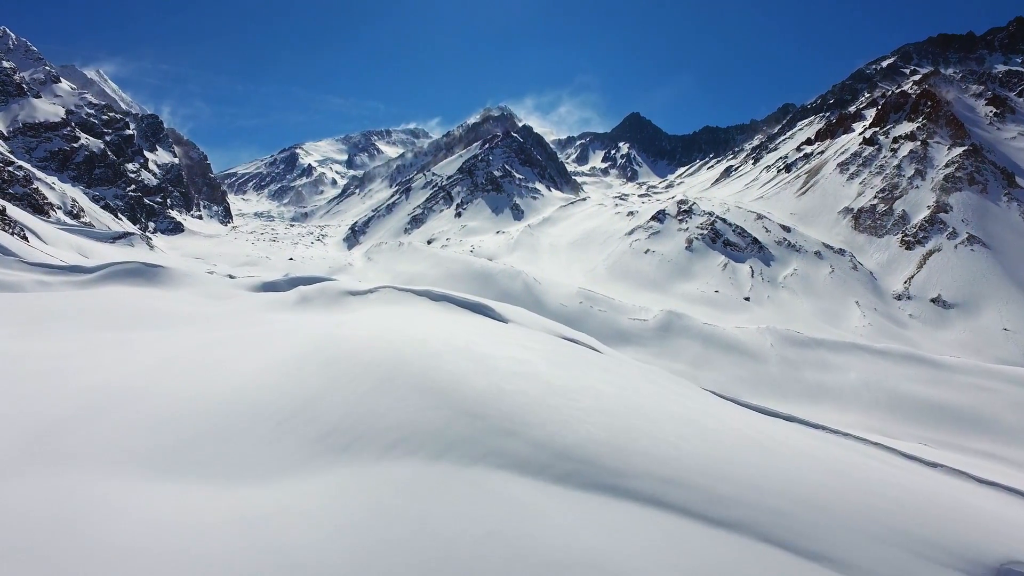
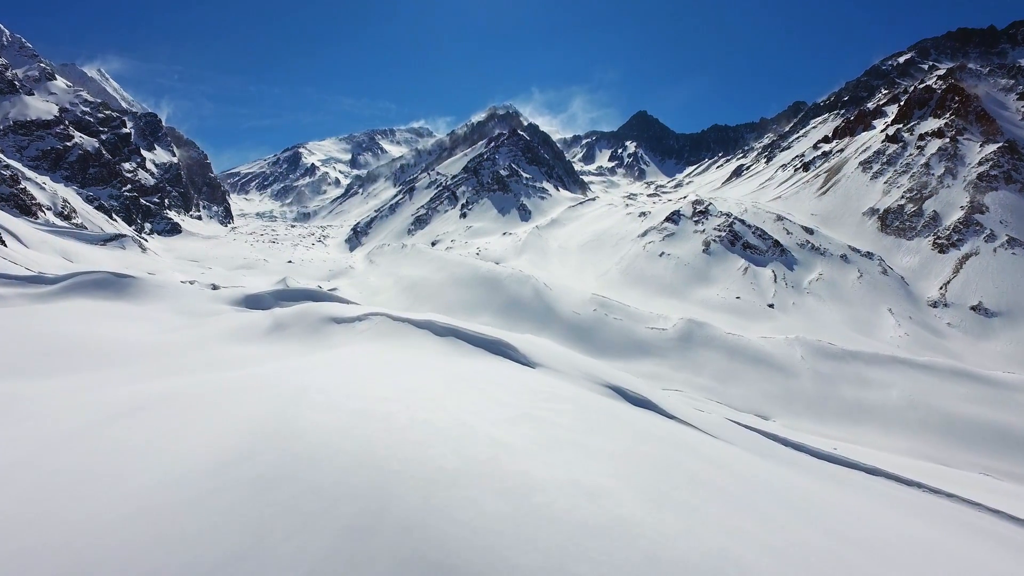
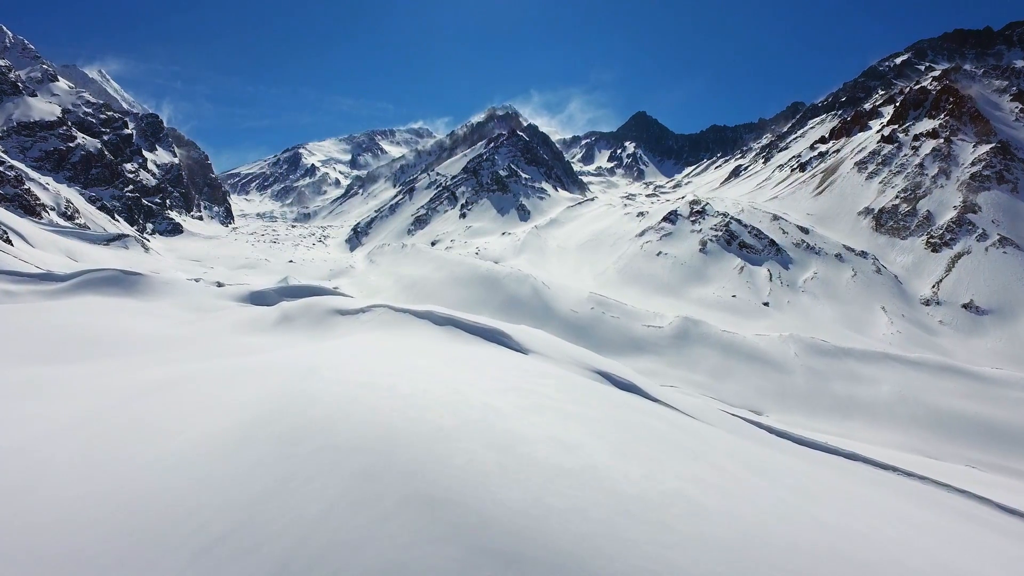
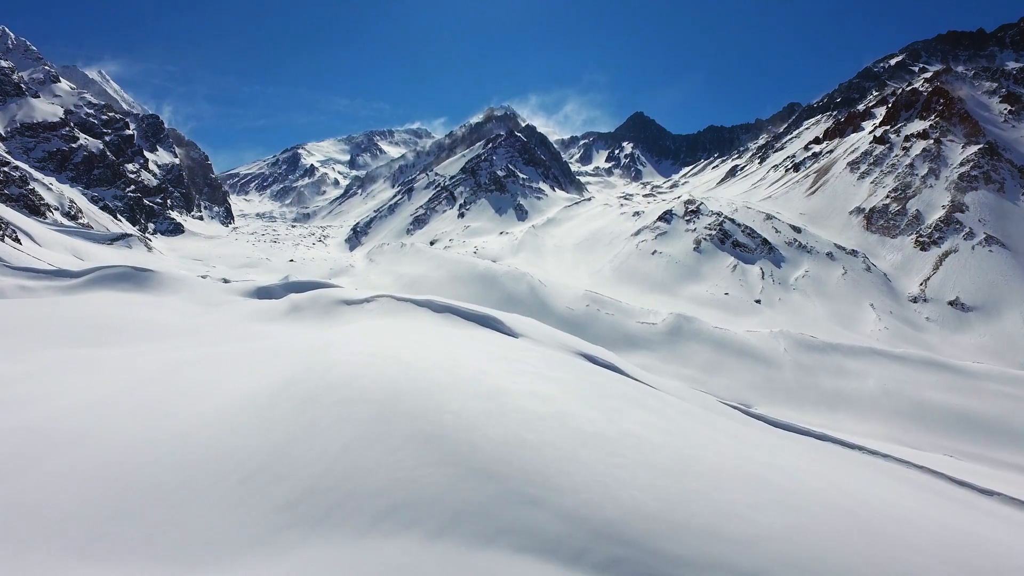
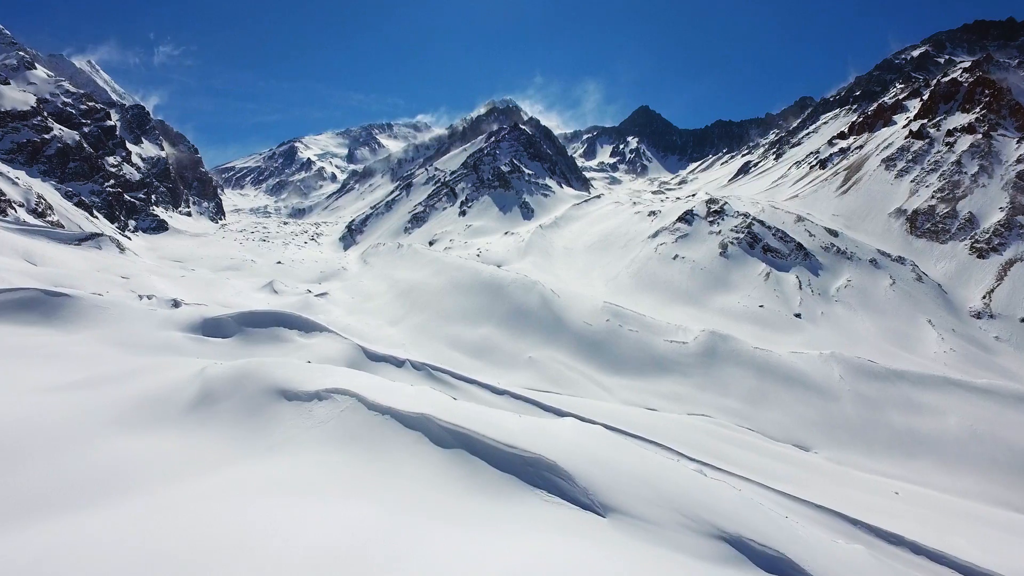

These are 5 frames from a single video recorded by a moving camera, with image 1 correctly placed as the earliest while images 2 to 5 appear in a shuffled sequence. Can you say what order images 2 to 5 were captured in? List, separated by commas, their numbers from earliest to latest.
4, 3, 2, 5
